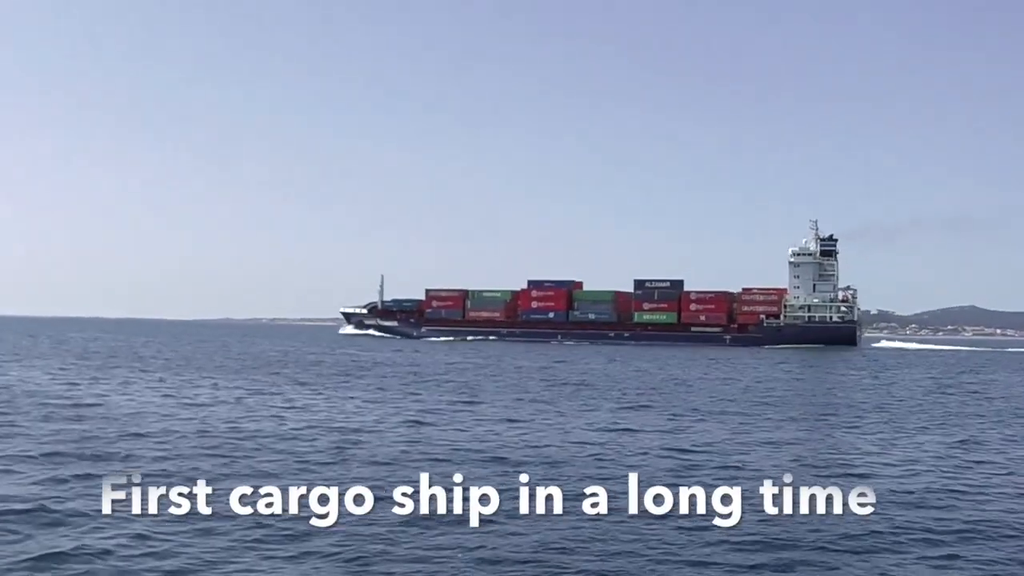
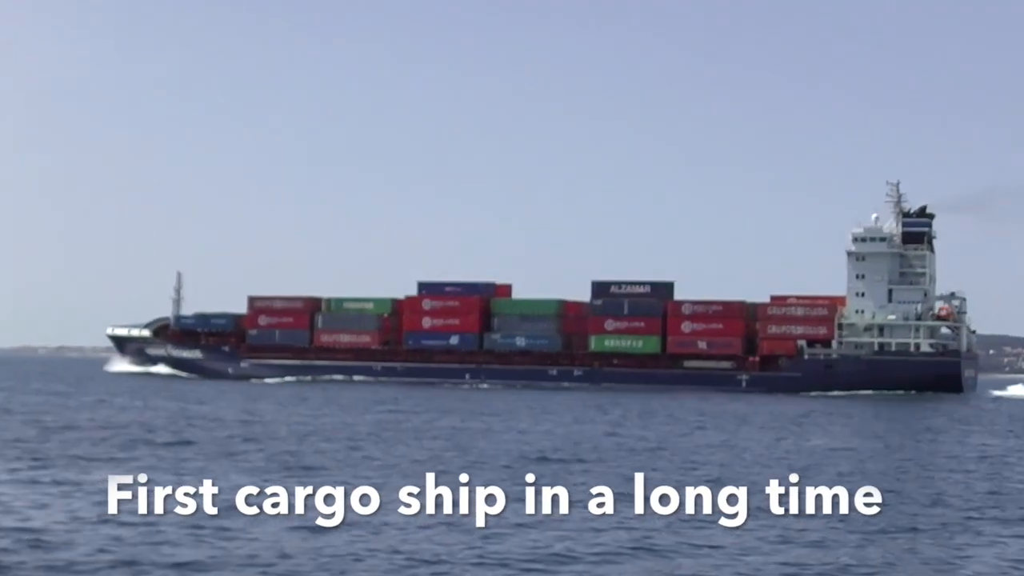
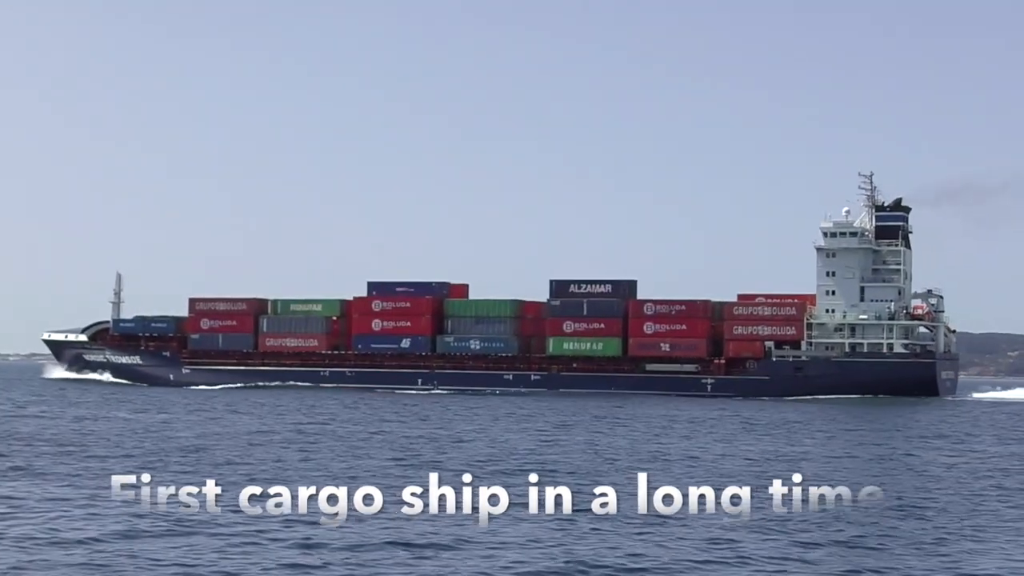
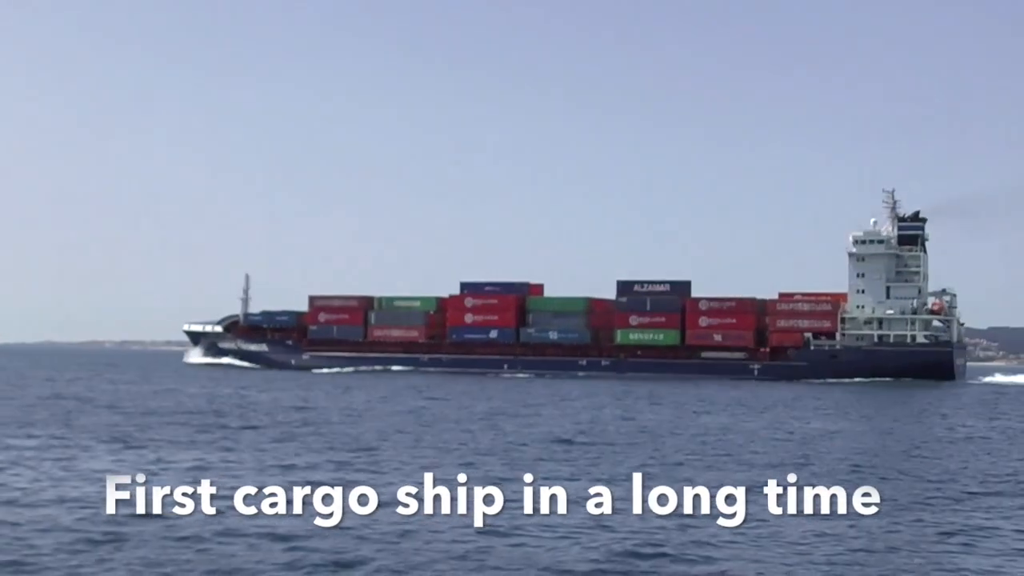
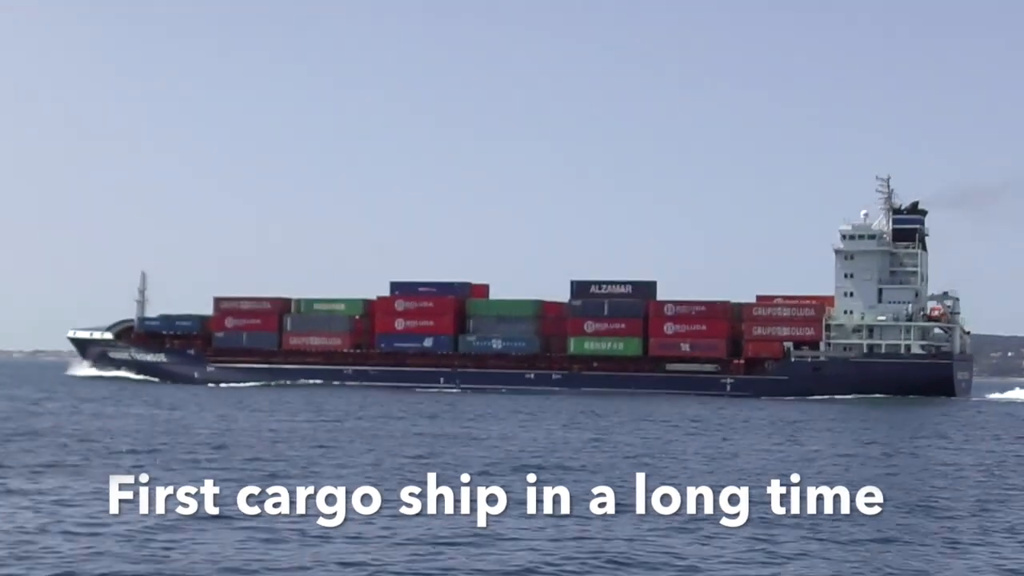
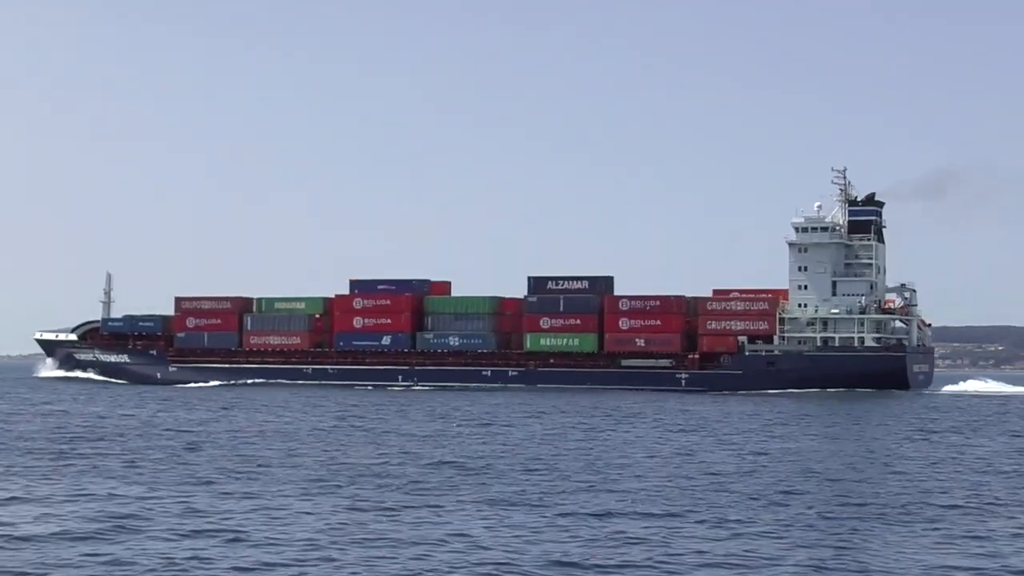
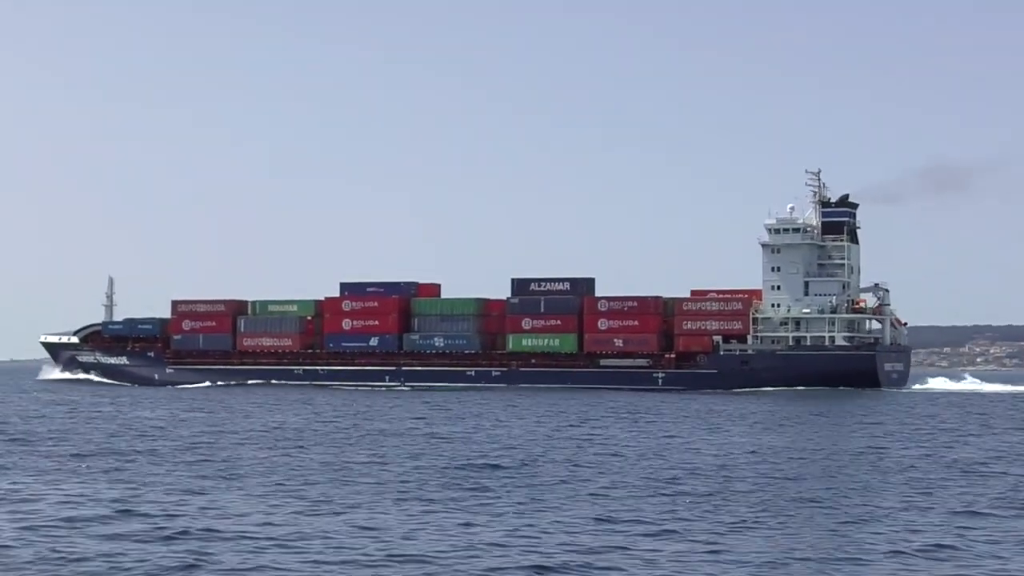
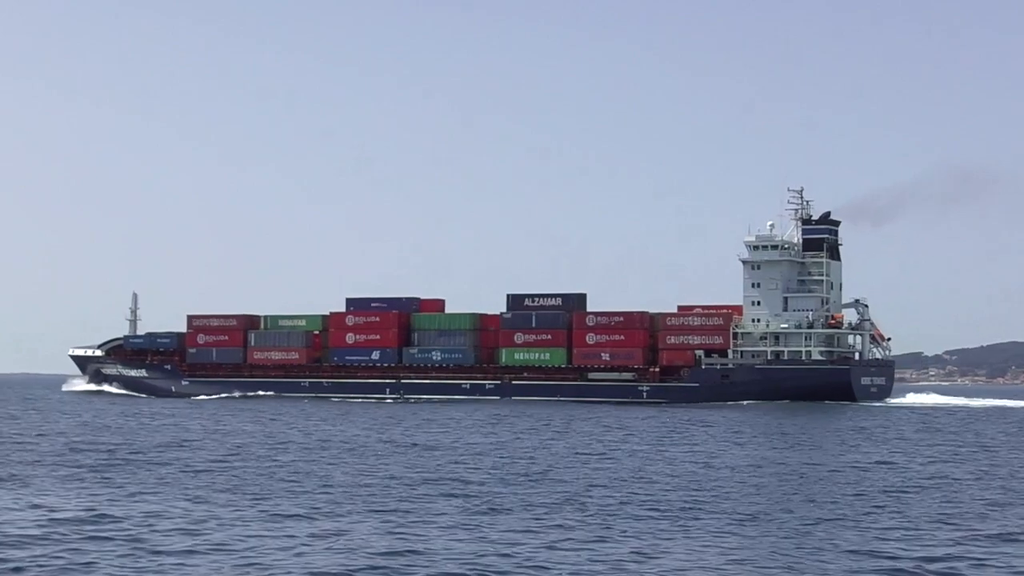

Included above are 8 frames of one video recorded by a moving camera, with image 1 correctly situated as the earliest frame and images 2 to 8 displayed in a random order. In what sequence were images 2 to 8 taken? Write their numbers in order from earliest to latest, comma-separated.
4, 2, 5, 3, 6, 7, 8
